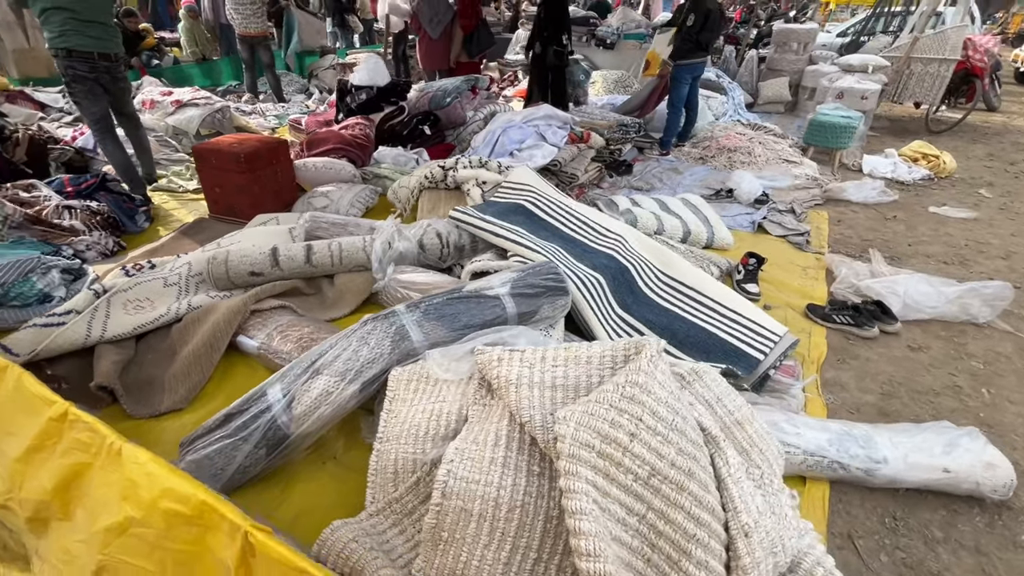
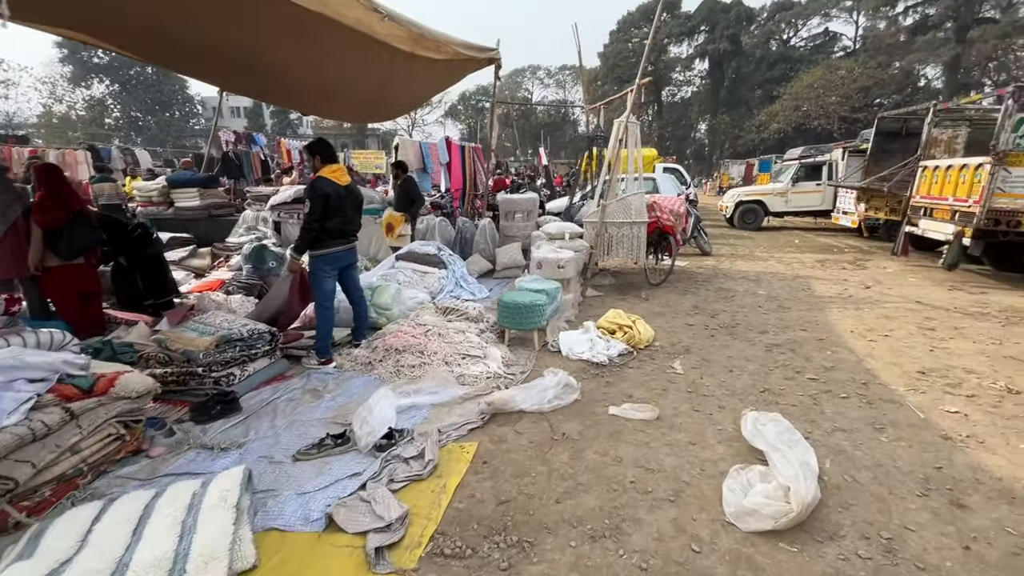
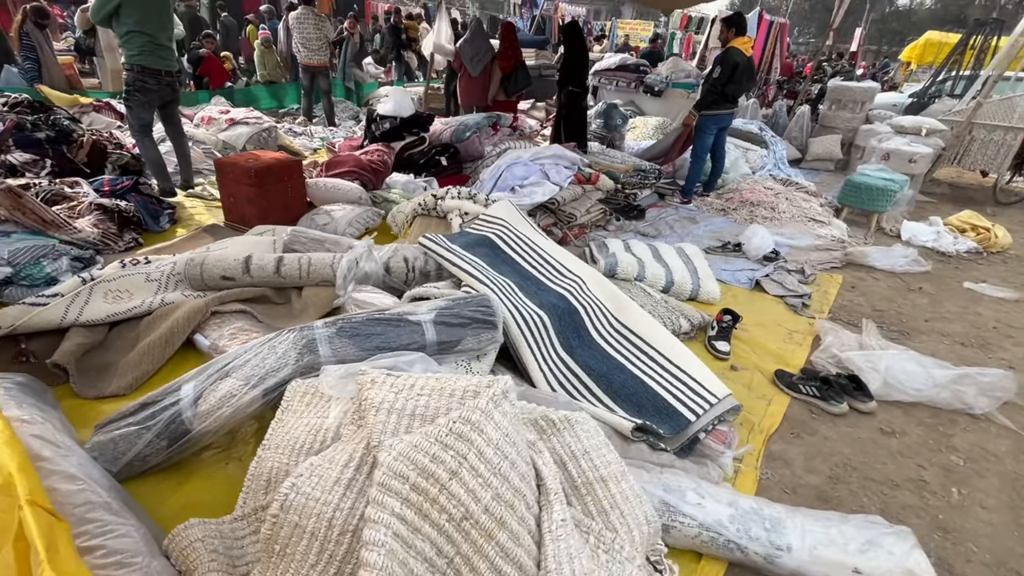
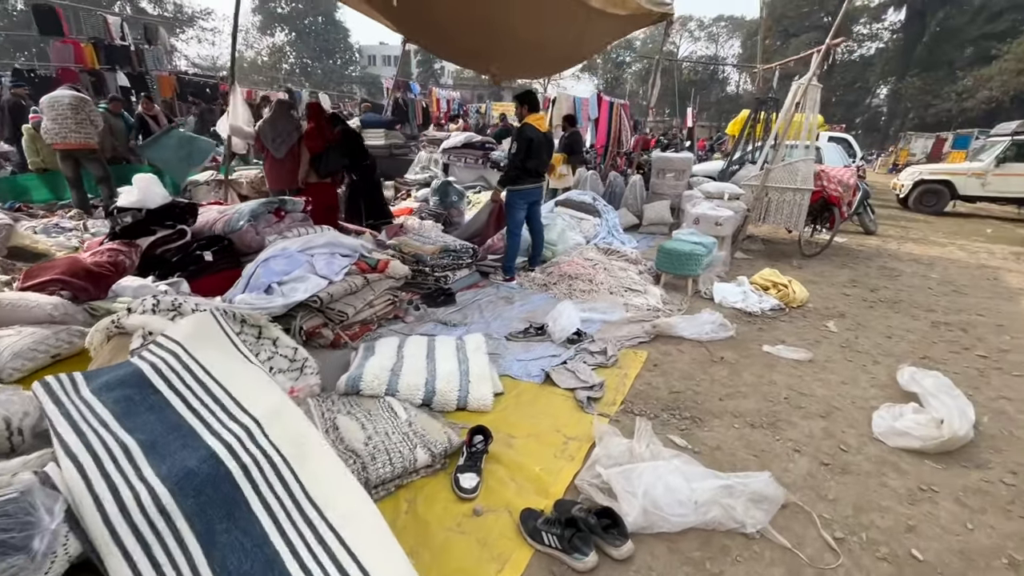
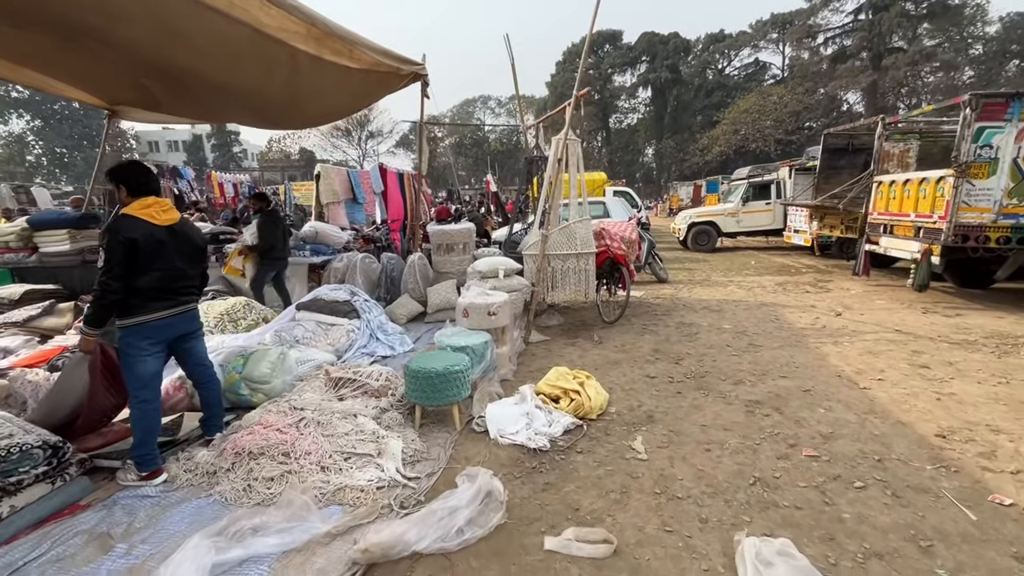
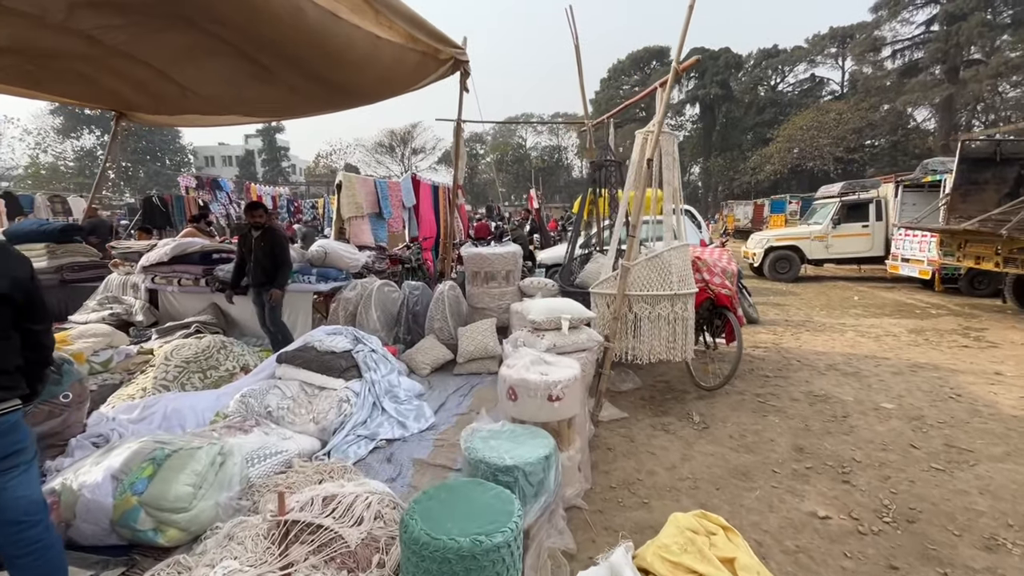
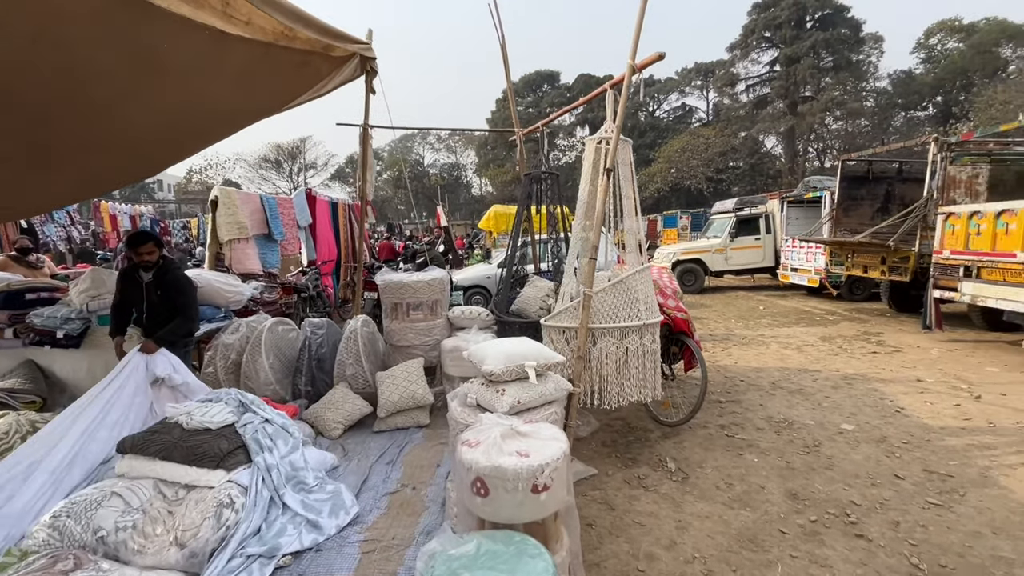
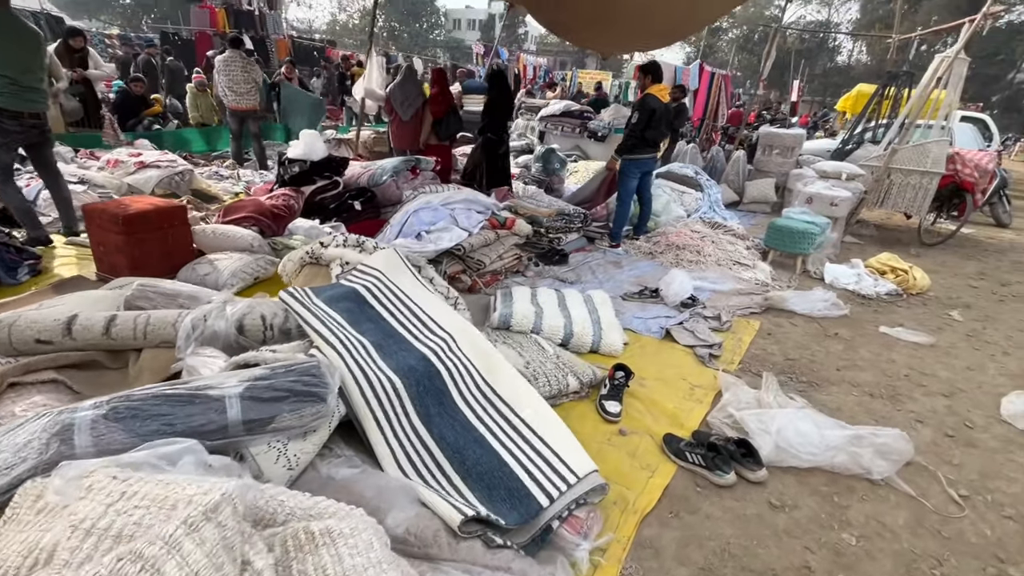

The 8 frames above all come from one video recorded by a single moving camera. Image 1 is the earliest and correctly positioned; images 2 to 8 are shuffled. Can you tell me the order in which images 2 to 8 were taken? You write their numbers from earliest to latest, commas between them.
3, 8, 4, 2, 5, 6, 7
